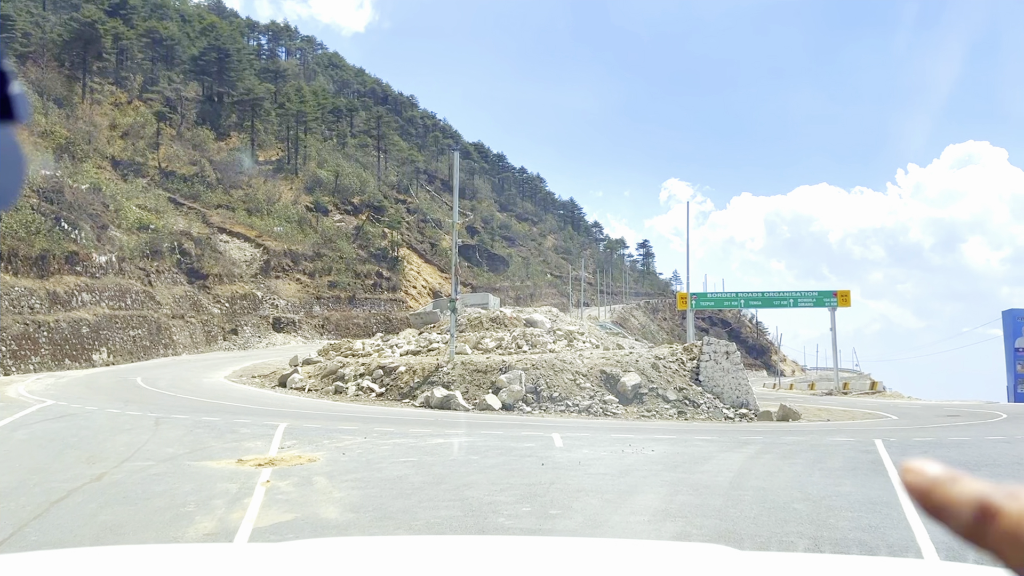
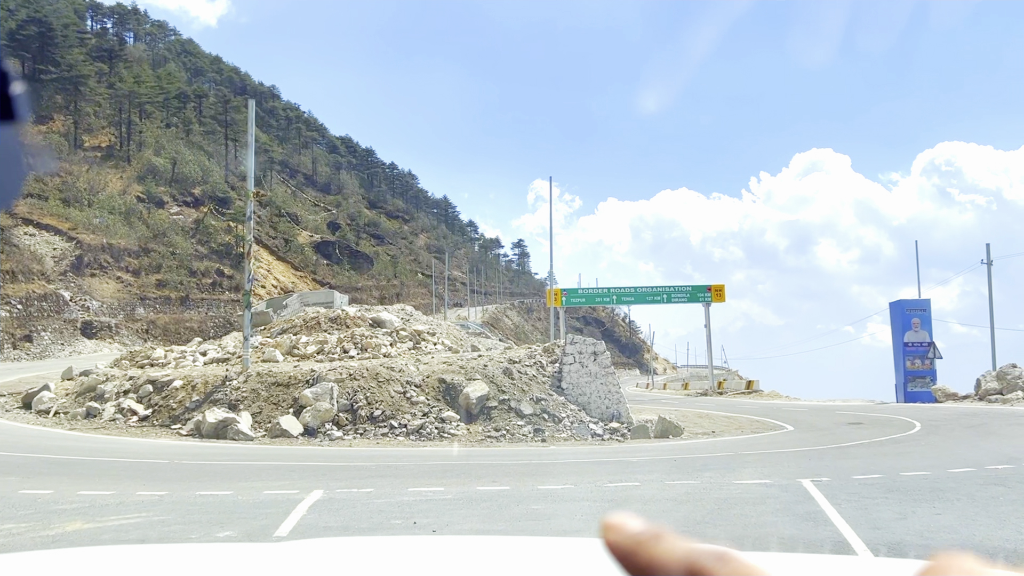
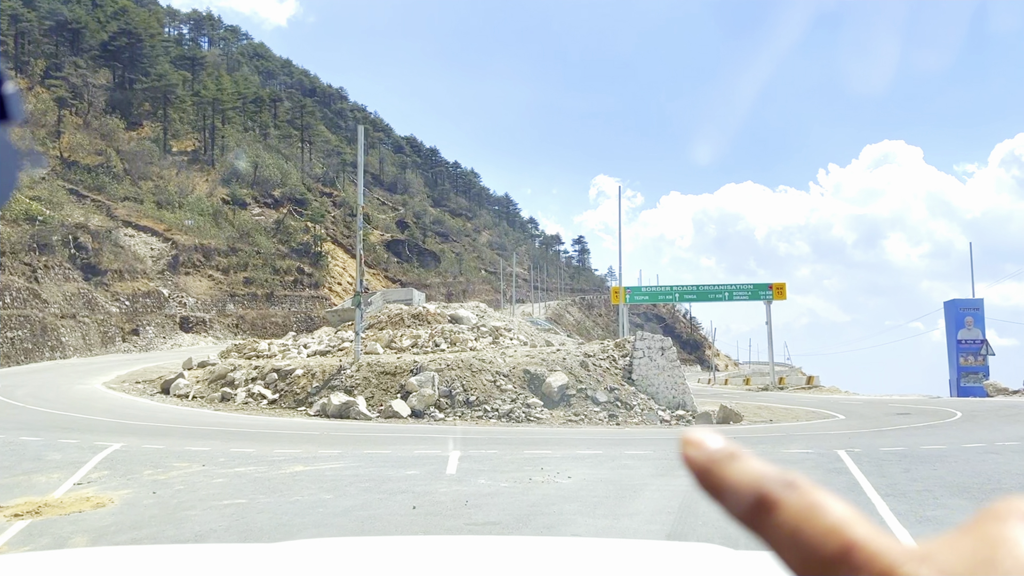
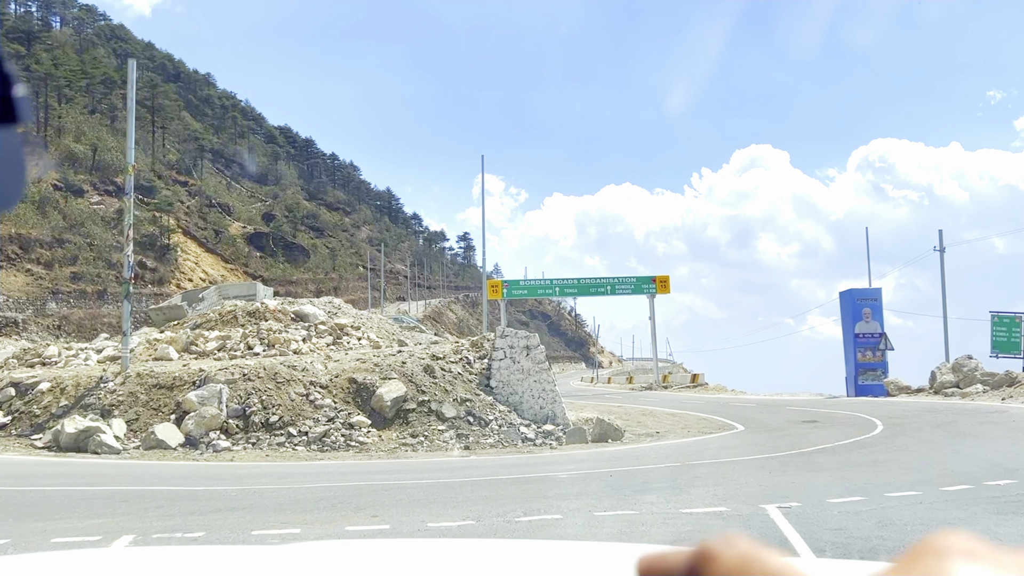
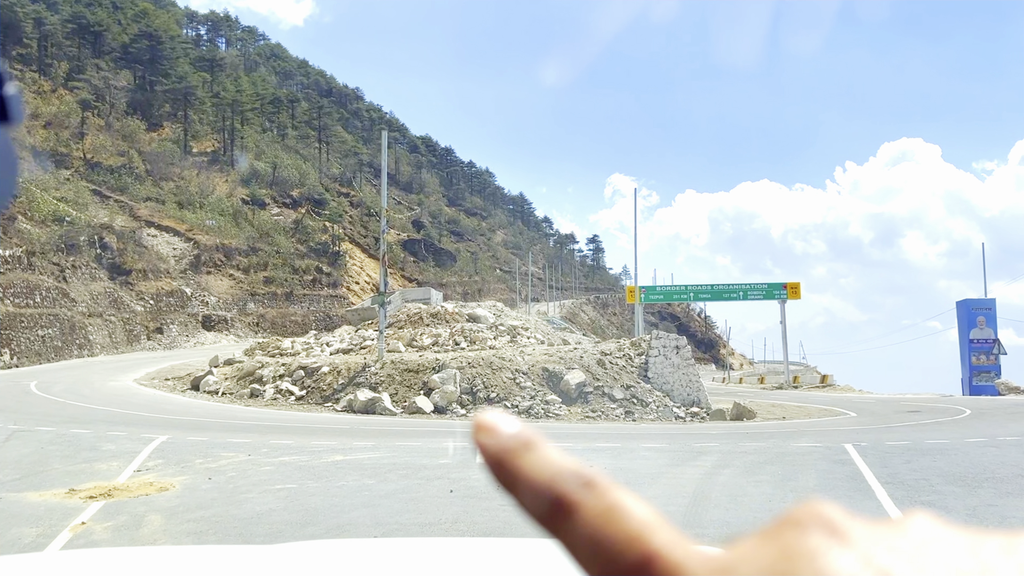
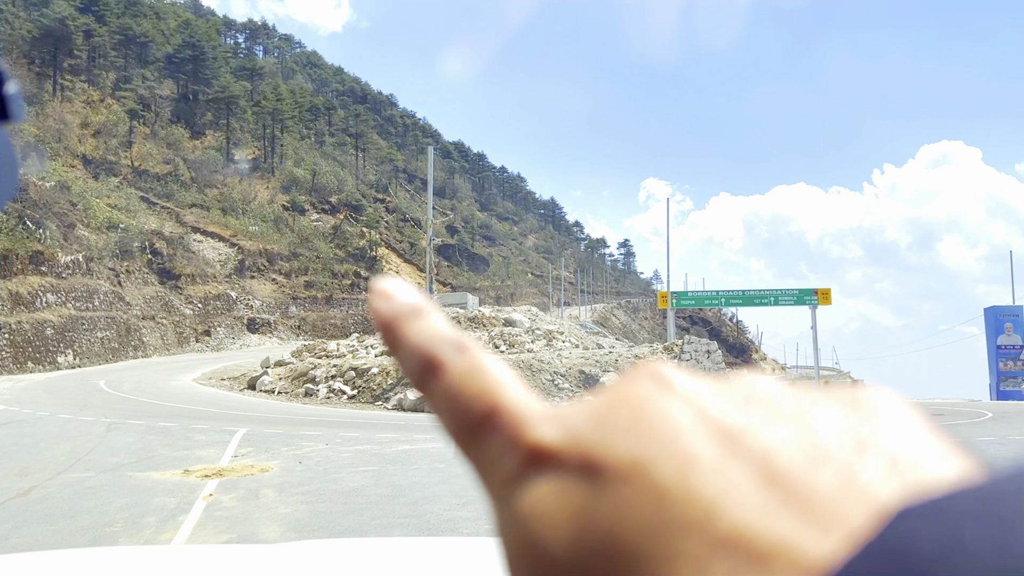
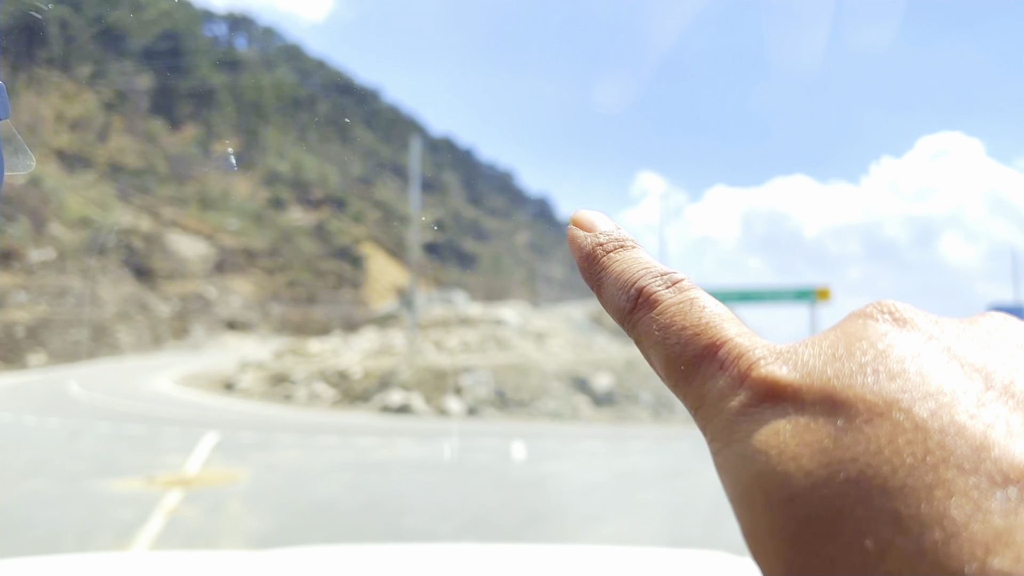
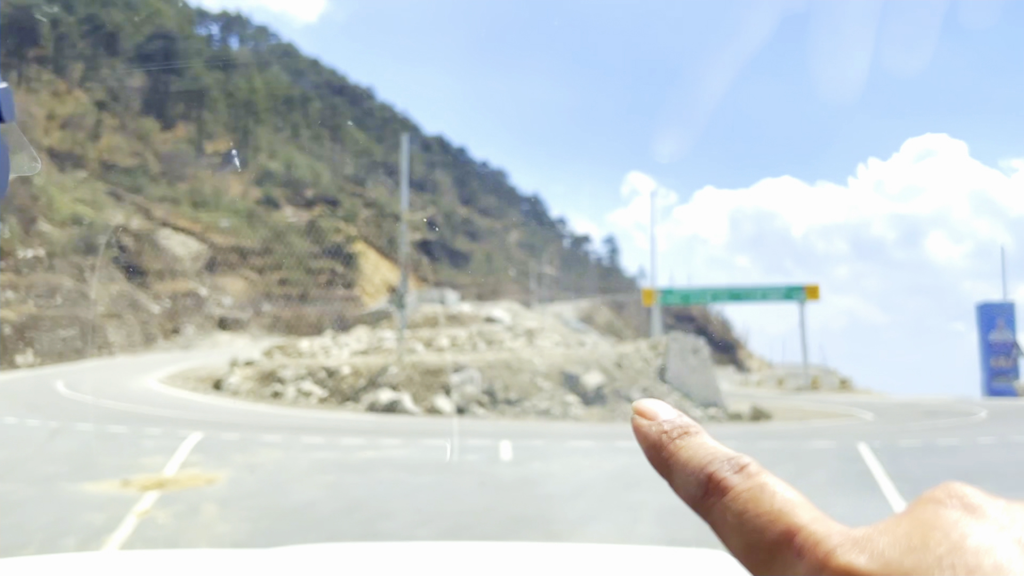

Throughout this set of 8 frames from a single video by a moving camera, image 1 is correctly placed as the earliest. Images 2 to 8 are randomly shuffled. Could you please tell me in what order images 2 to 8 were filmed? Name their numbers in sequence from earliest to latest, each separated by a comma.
6, 7, 8, 5, 3, 2, 4
